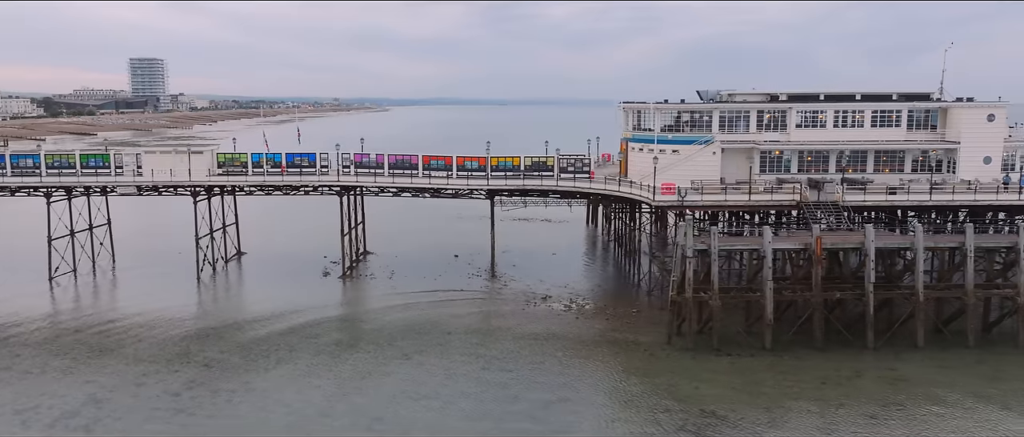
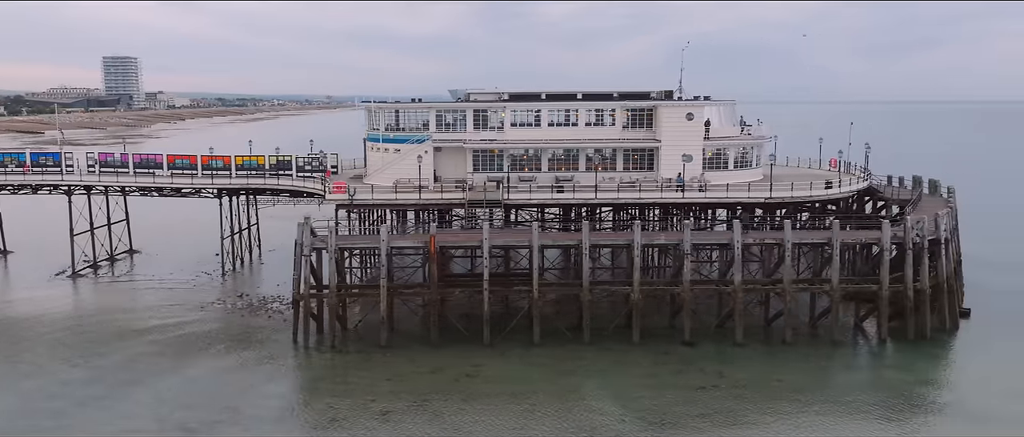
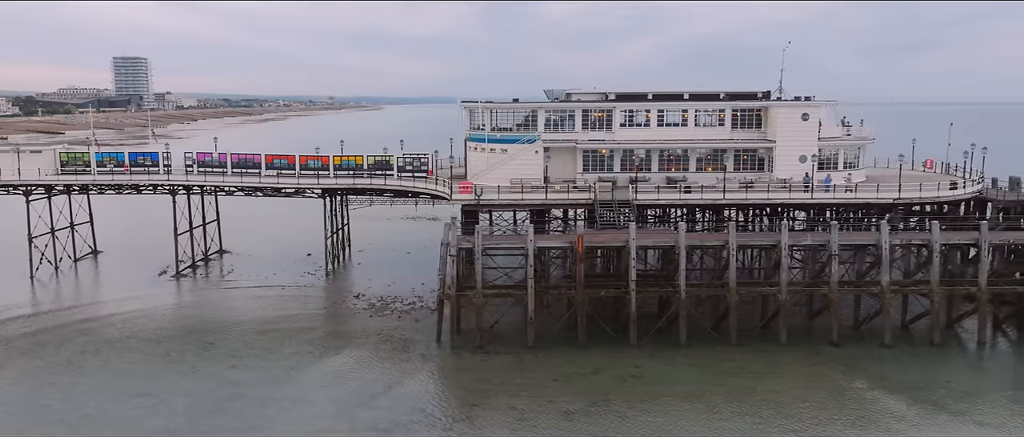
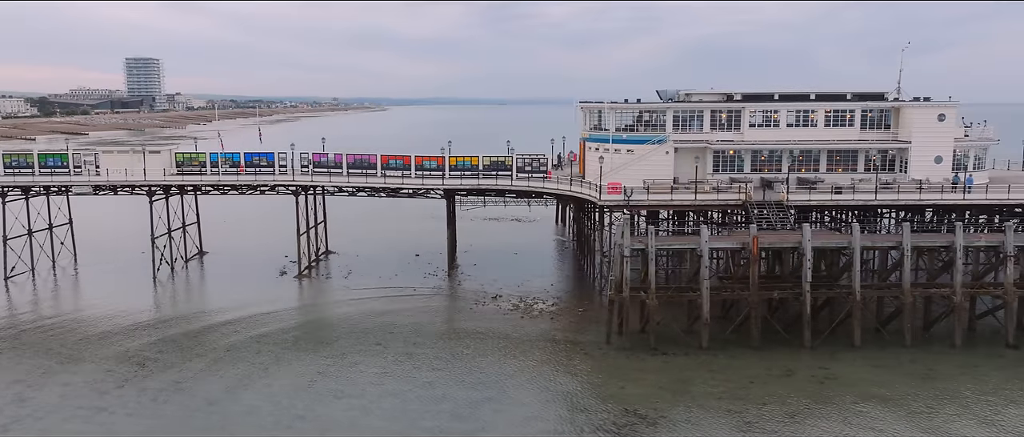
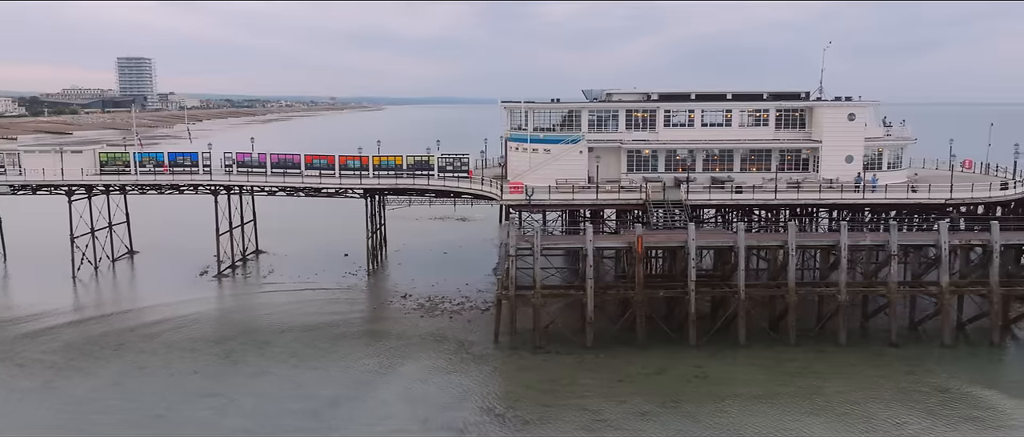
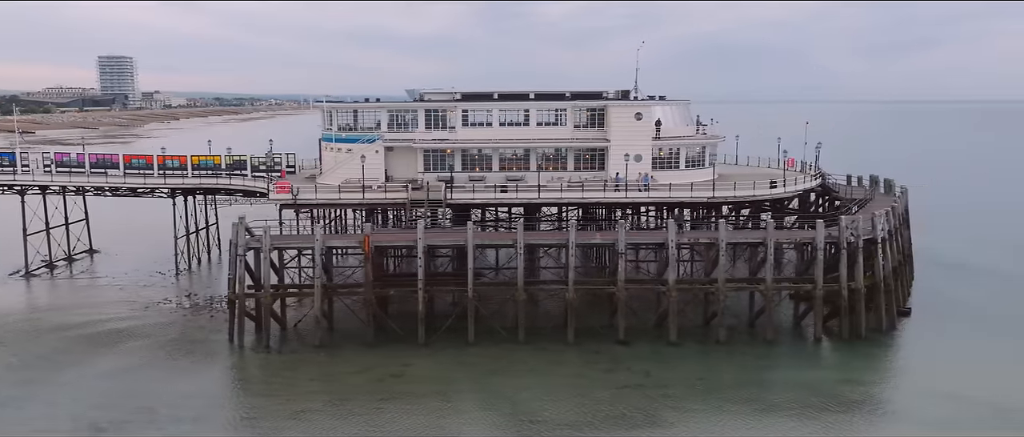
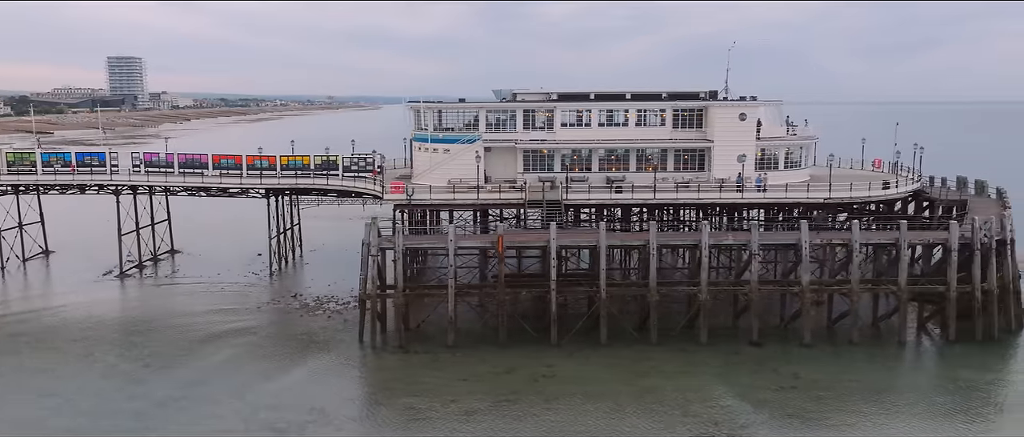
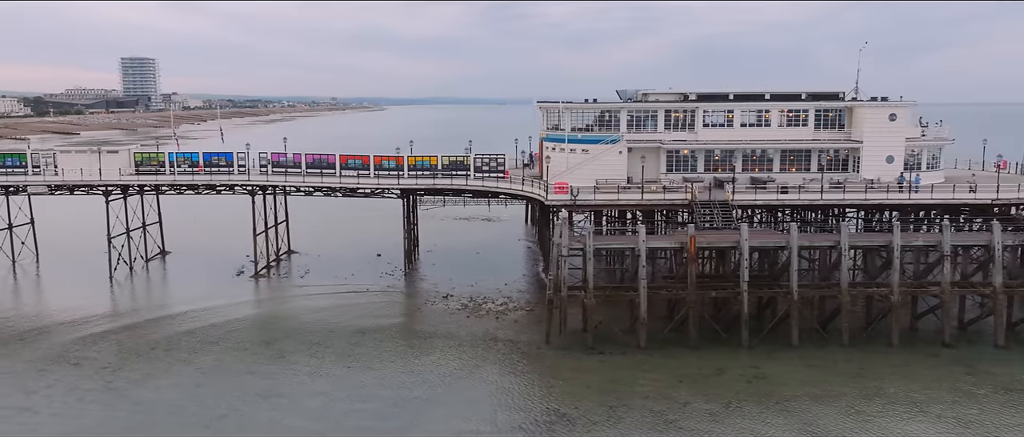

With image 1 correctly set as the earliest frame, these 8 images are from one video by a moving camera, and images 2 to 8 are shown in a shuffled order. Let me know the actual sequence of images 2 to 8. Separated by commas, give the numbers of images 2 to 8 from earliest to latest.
4, 8, 5, 3, 7, 2, 6
